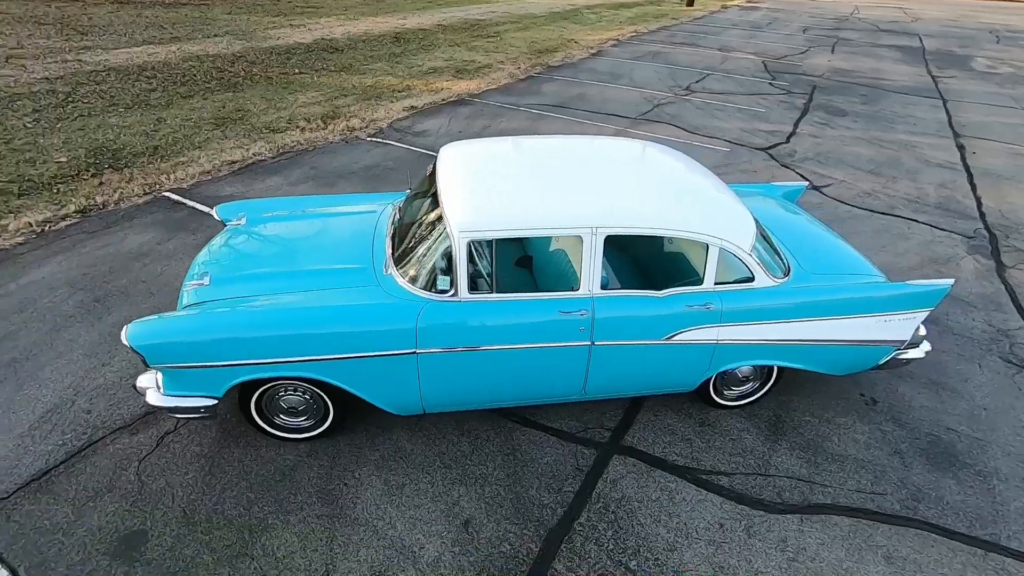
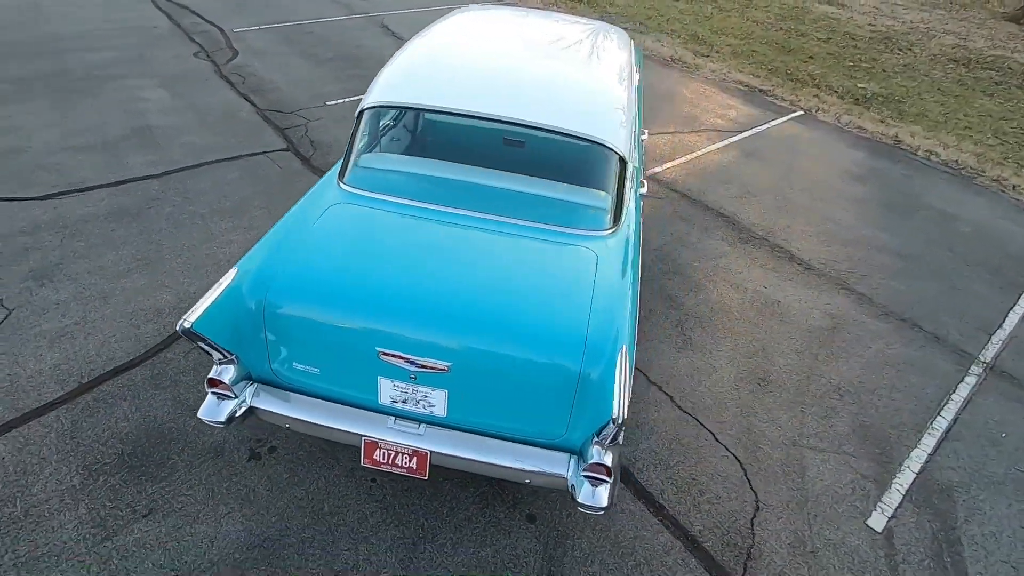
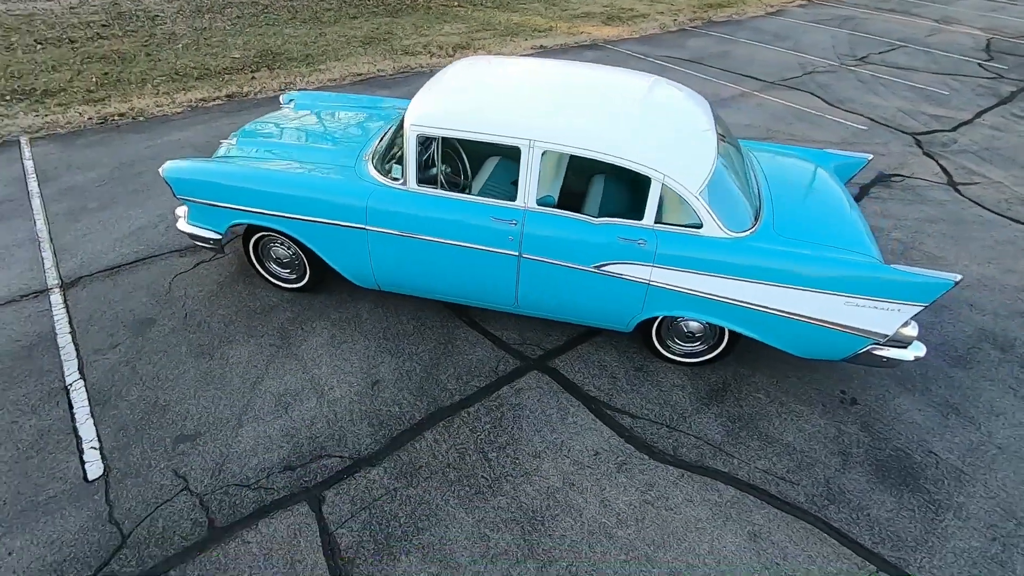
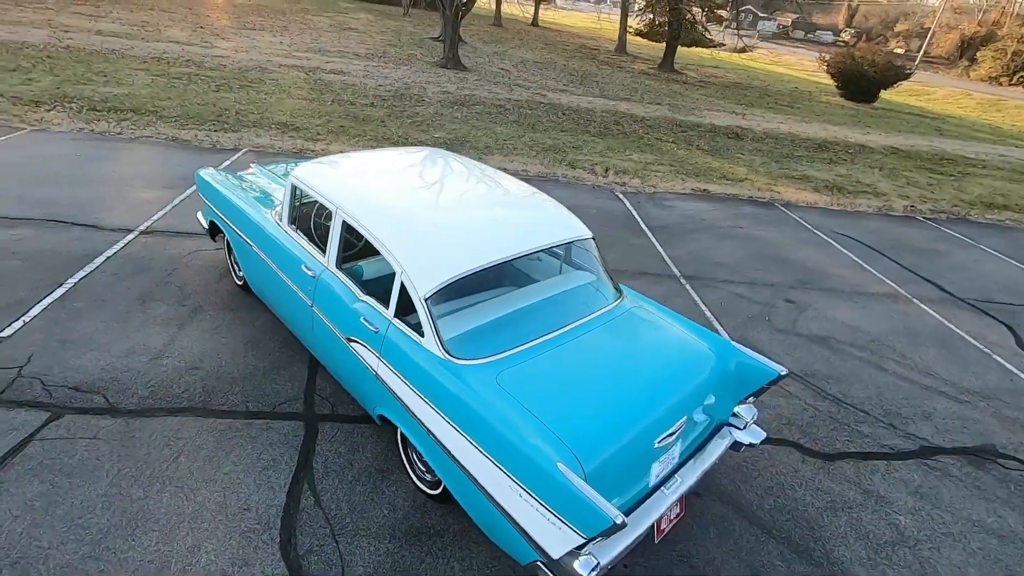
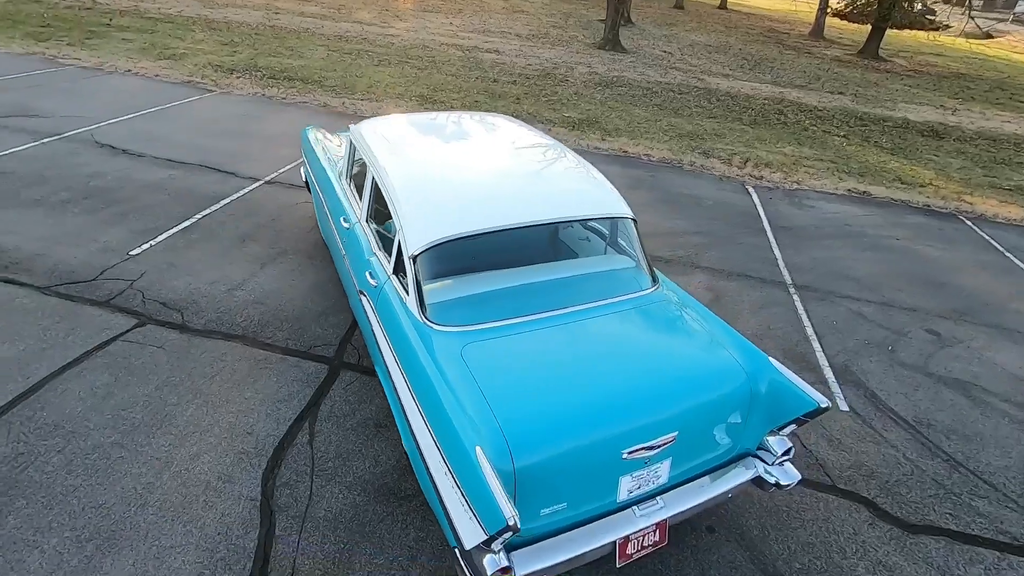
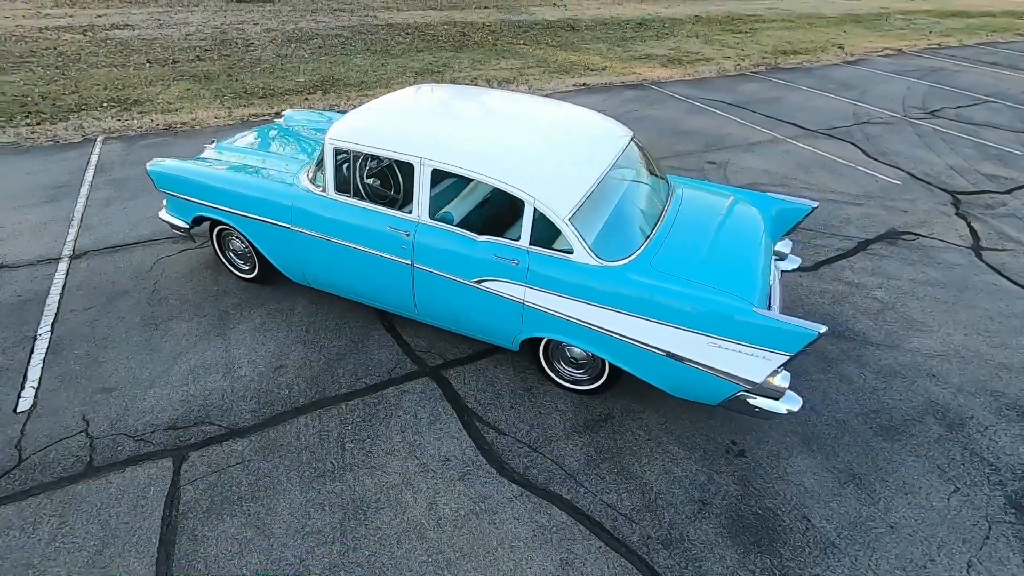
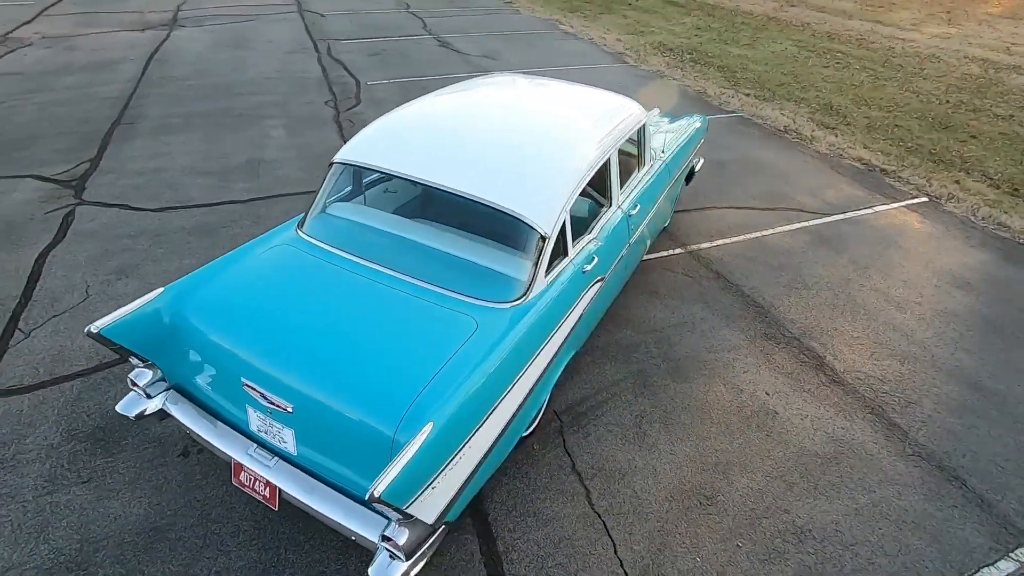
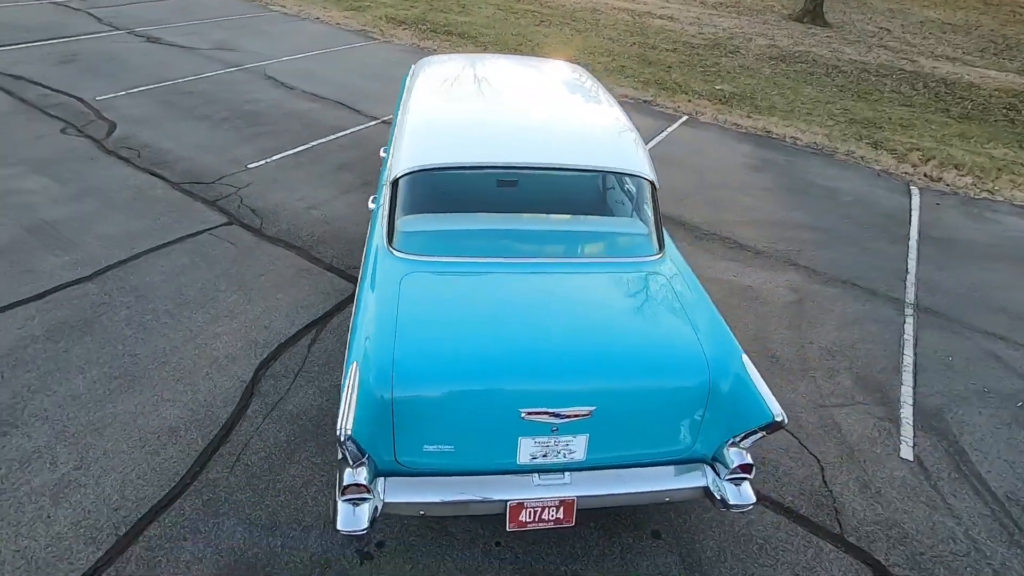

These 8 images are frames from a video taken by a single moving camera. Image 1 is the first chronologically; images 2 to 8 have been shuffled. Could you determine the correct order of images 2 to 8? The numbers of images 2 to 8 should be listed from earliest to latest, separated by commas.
3, 6, 4, 5, 8, 2, 7
